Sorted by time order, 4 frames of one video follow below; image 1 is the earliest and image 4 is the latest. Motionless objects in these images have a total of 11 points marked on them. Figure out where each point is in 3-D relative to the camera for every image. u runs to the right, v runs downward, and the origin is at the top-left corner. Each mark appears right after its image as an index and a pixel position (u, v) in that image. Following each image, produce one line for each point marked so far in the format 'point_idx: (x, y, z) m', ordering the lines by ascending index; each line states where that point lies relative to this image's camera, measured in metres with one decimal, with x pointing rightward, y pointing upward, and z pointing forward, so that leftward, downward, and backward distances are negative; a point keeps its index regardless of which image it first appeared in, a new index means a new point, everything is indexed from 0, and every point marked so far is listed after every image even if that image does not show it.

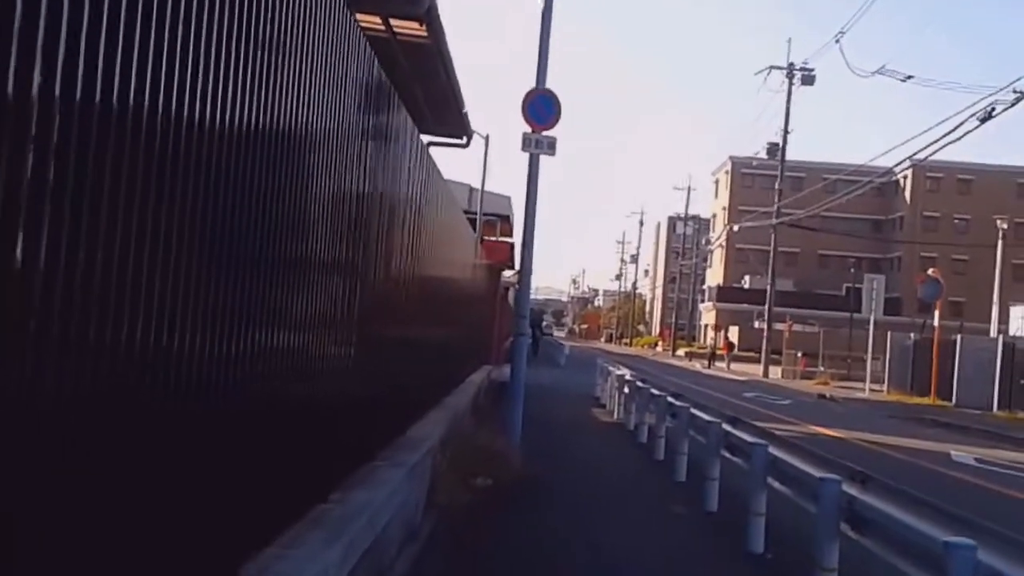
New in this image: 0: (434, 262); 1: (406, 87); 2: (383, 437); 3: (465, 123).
0: (-0.9, +0.2, +15.8) m
1: (-1.2, +2.3, +15.6) m
2: (-1.0, -1.3, +11.8) m
3: (-0.7, +2.3, +18.9) m
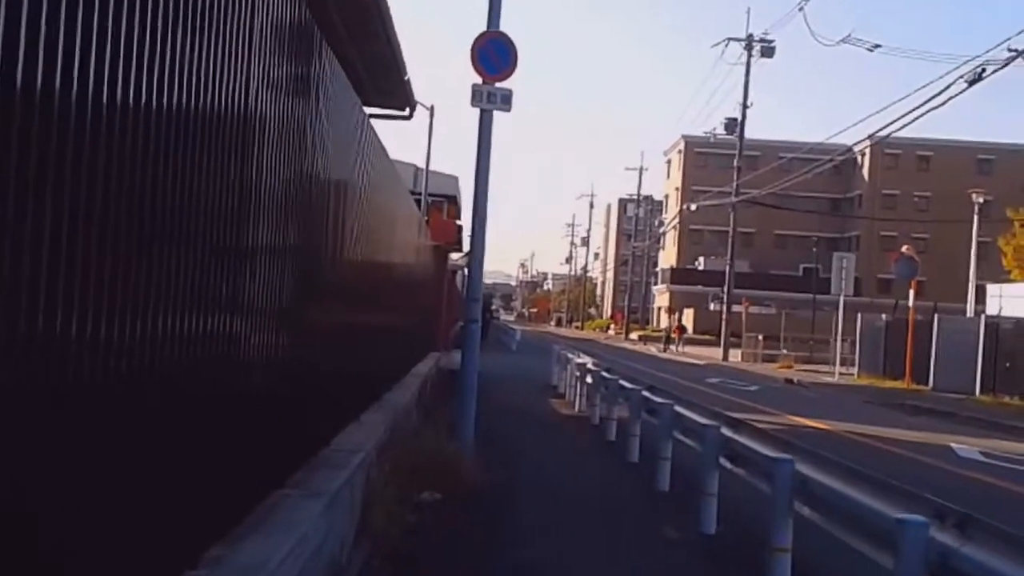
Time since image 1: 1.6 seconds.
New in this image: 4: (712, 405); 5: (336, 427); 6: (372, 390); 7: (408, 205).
0: (-1.4, +0.5, +14.4) m
1: (-1.8, +2.5, +14.2) m
2: (-1.4, -1.1, +10.4) m
3: (-1.4, +2.6, +17.5) m
4: (+2.8, -1.6, +18.9) m
5: (-1.4, -1.1, +10.8) m
6: (-1.5, -1.0, +14.3) m
7: (-1.4, +1.1, +18.0) m
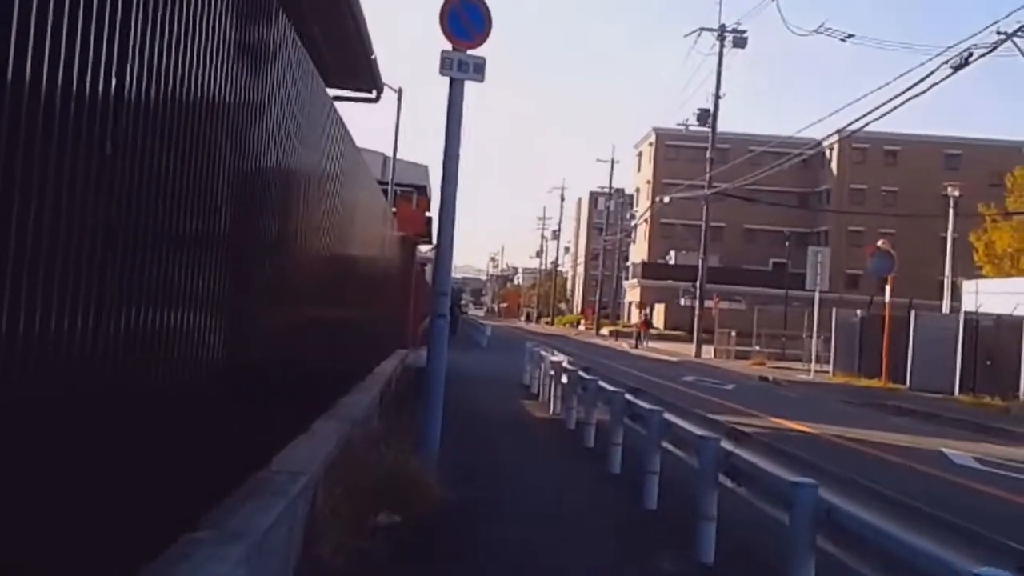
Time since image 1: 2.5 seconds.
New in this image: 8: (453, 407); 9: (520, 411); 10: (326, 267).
0: (-1.7, +0.5, +13.9) m
1: (-2.1, +2.6, +13.7) m
2: (-1.6, -1.1, +9.9) m
3: (-1.7, +2.6, +17.0) m
4: (+2.4, -1.6, +18.5) m
5: (-1.6, -1.1, +10.3) m
6: (-1.8, -1.0, +13.8) m
7: (-1.8, +1.2, +17.5) m
8: (-0.8, -1.5, +17.7) m
9: (+0.1, -1.5, +17.4) m
10: (-1.7, +0.2, +12.4) m
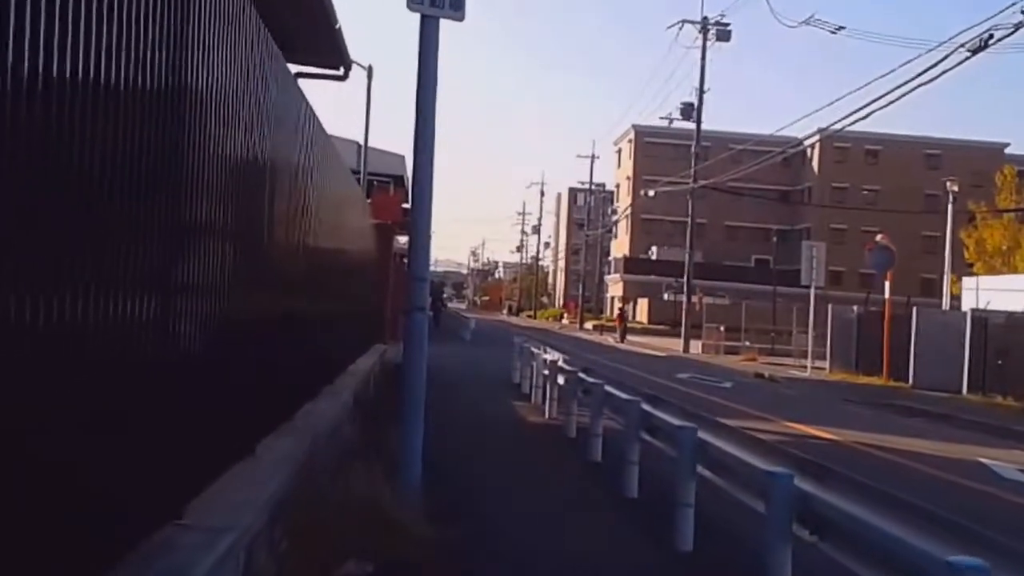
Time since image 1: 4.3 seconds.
0: (-1.8, +0.6, +13.0) m
1: (-2.2, +2.6, +12.8) m
2: (-1.7, -1.0, +9.0) m
3: (-1.9, +2.7, +16.1) m
4: (+2.2, -1.5, +17.7) m
5: (-1.7, -1.0, +9.5) m
6: (-1.9, -0.9, +12.9) m
7: (-1.9, +1.3, +16.6) m
8: (-1.0, -1.4, +16.8) m
9: (-0.1, -1.5, +16.6) m
10: (-1.8, +0.3, +11.5) m
